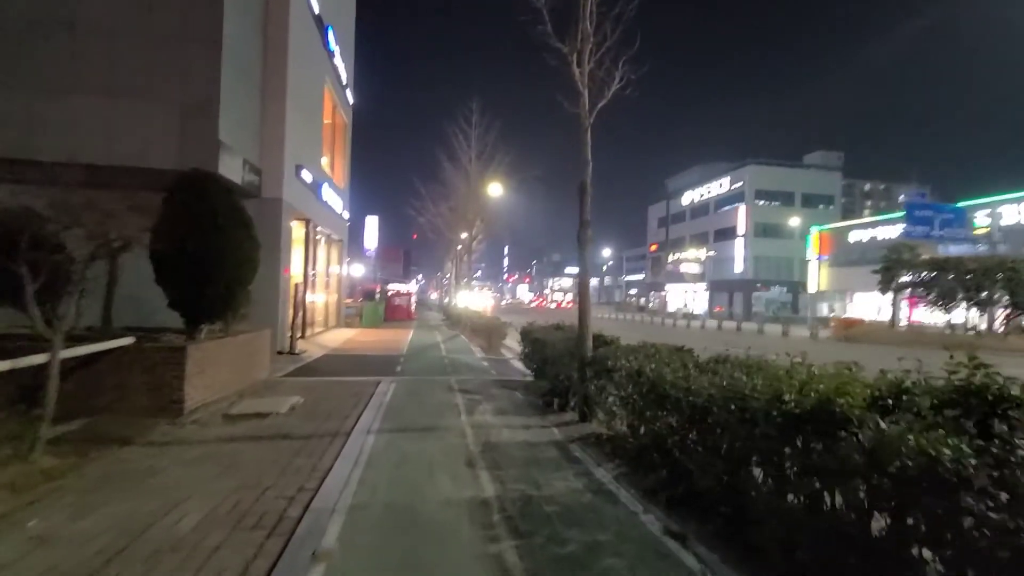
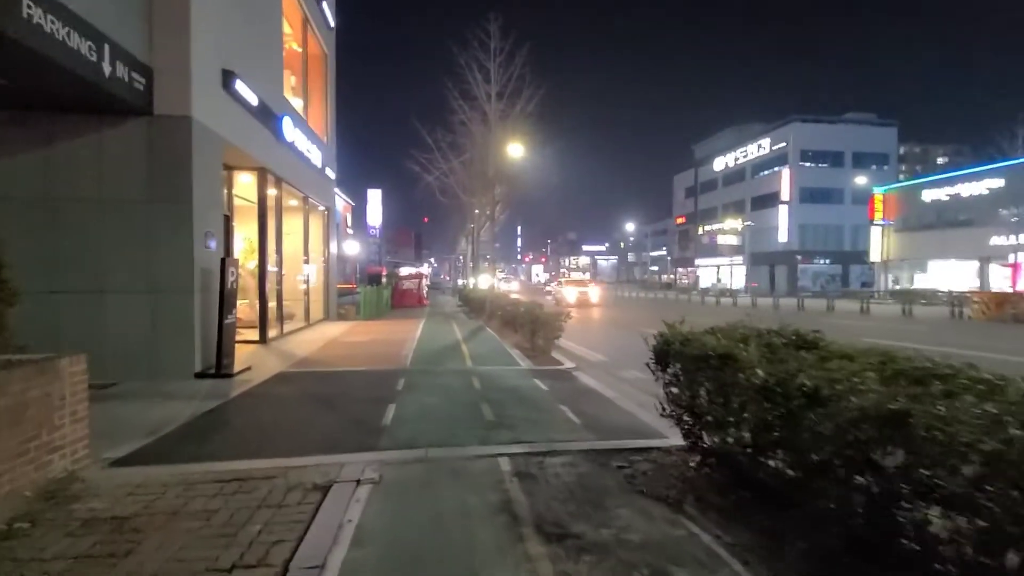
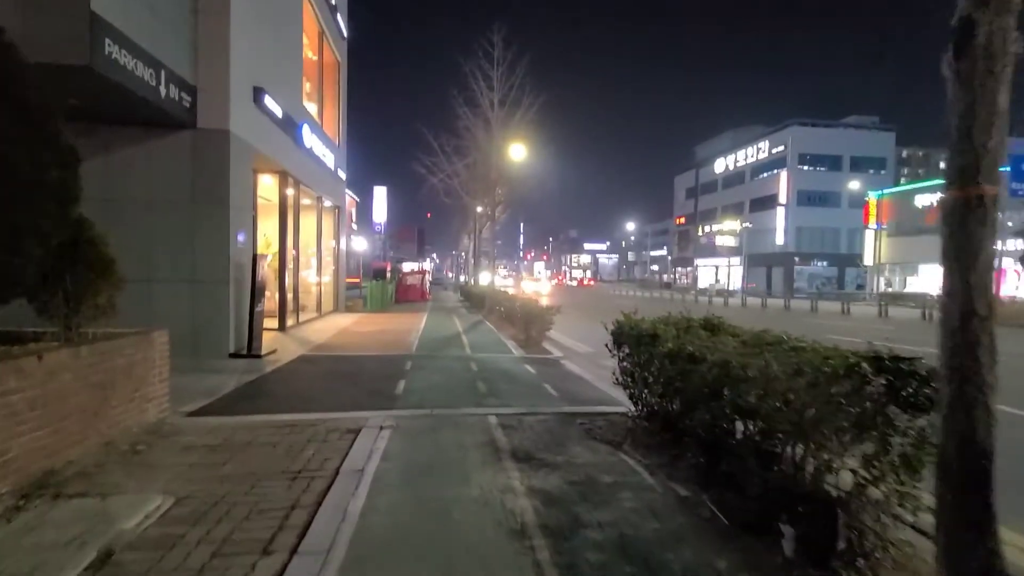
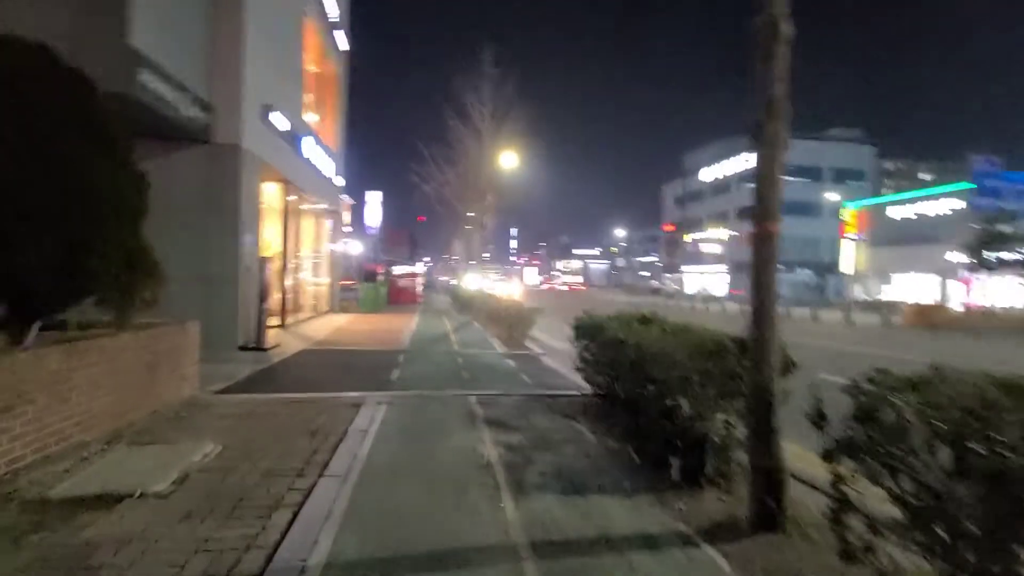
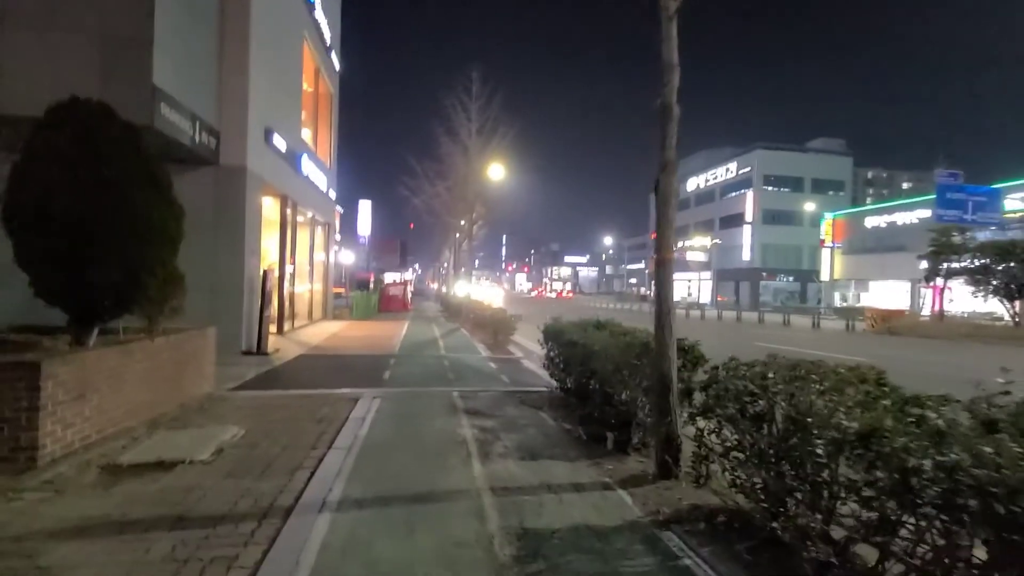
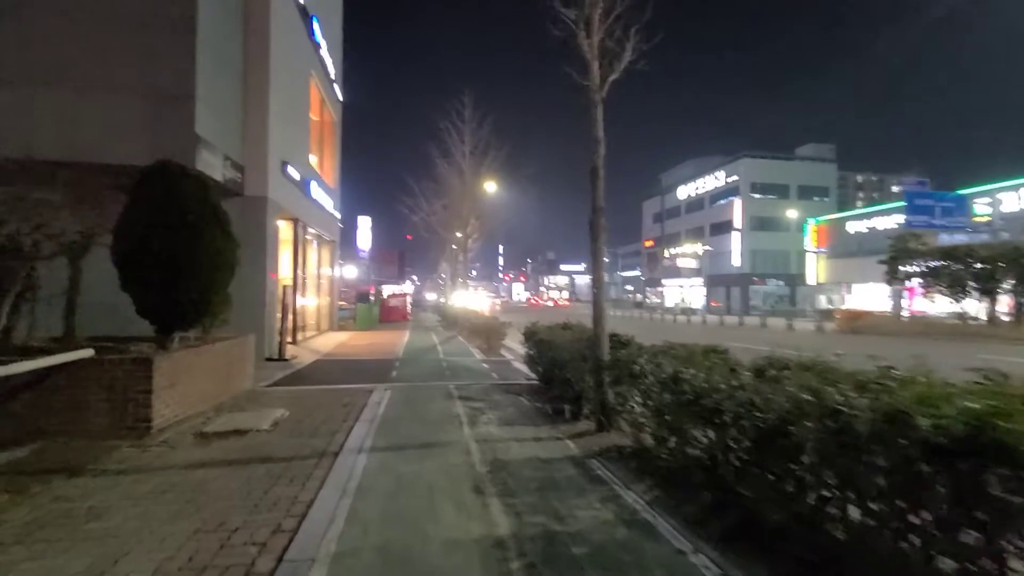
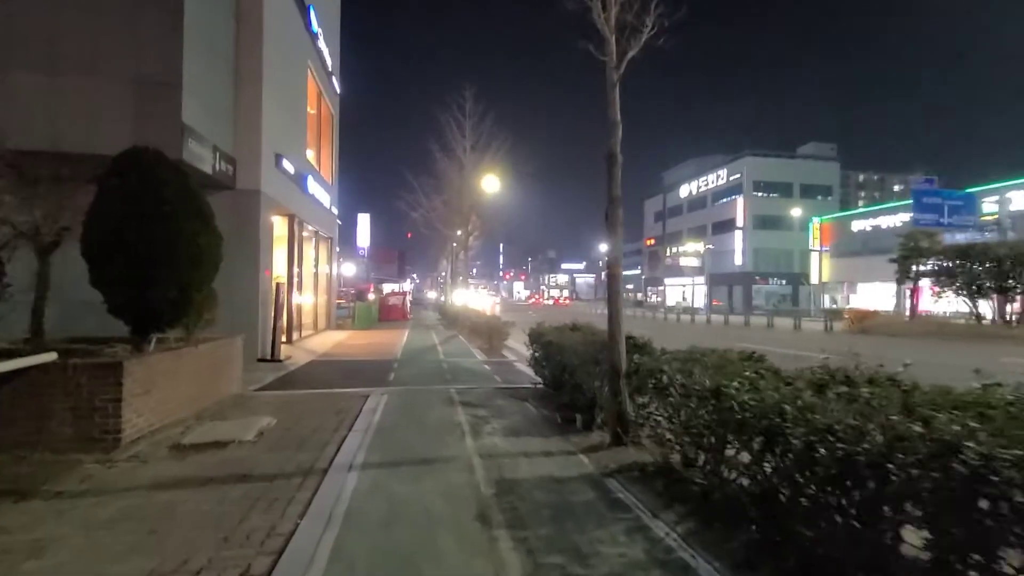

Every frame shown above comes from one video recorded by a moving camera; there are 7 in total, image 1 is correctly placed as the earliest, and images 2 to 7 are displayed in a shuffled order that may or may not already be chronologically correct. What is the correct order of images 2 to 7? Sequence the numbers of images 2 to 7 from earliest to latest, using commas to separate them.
6, 7, 5, 4, 3, 2
